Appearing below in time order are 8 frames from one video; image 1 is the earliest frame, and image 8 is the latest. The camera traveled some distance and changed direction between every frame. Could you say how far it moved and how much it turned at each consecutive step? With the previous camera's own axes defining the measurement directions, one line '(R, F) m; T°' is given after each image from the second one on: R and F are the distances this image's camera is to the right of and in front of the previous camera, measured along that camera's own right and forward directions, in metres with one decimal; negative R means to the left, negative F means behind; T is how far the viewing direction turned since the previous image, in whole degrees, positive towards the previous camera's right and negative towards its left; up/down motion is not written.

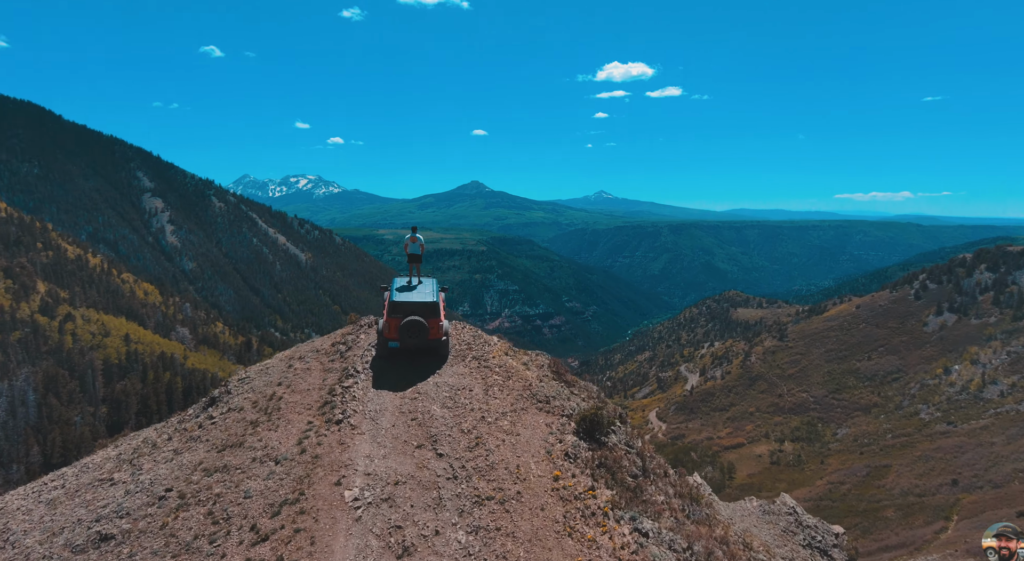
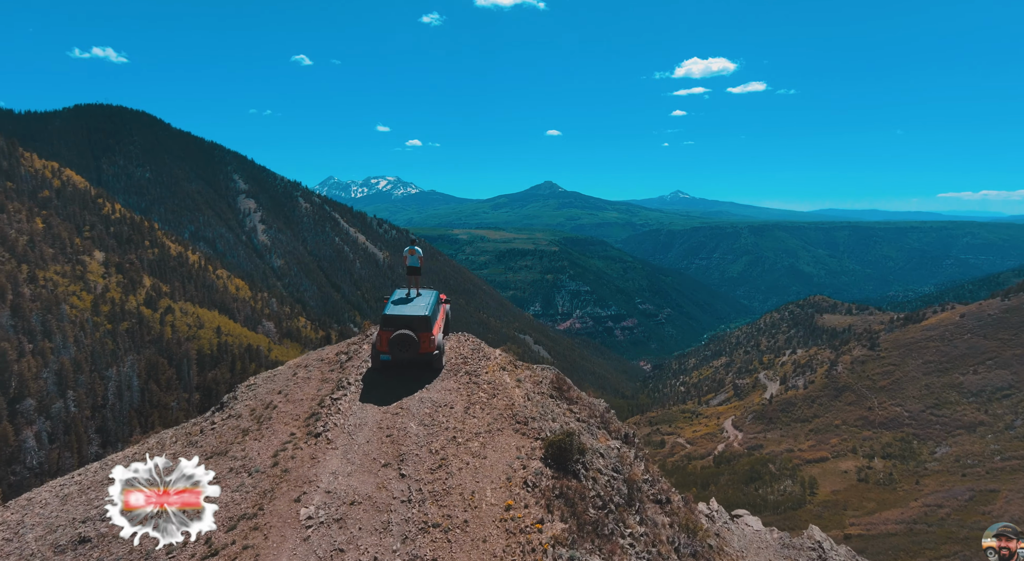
(+0.6, +0.1) m; -7°
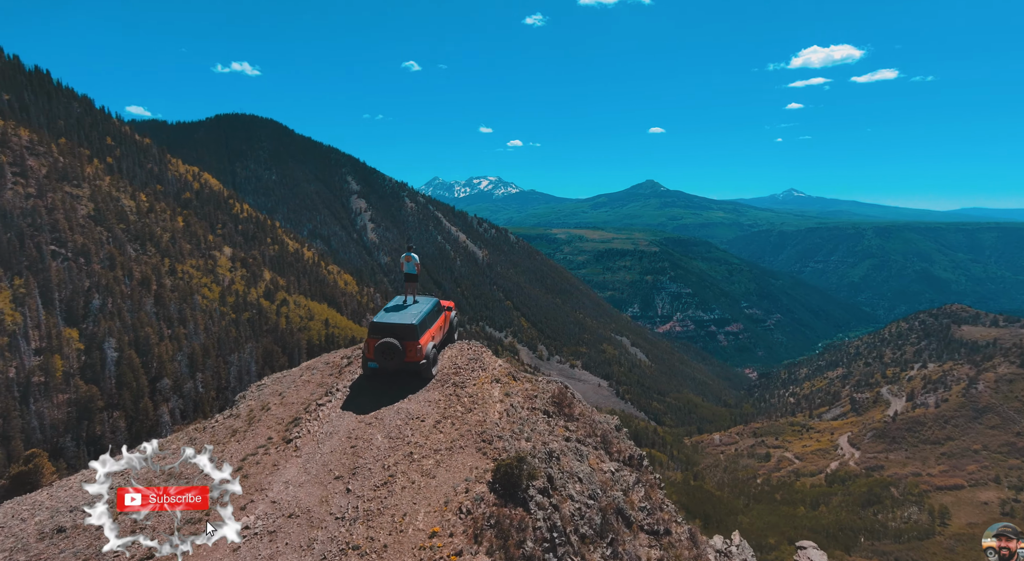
(+0.8, +0.2) m; -9°
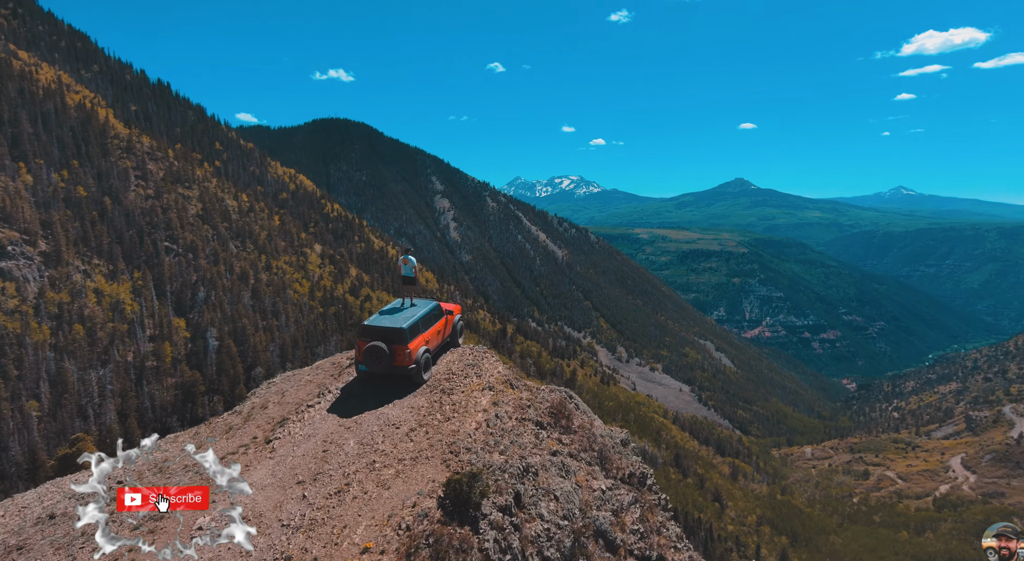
(+0.7, +0.2) m; -8°
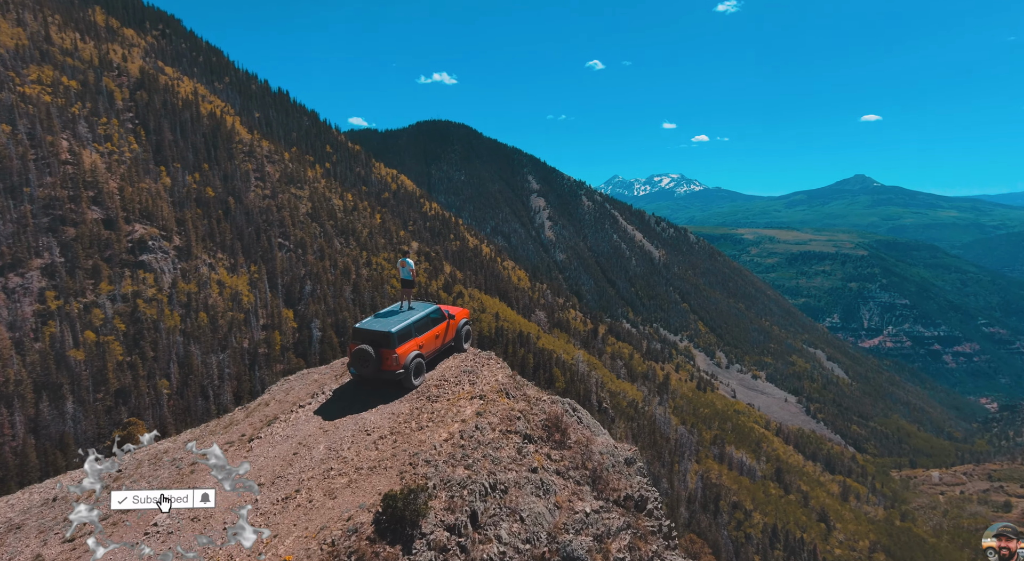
(+0.8, +0.3) m; -9°
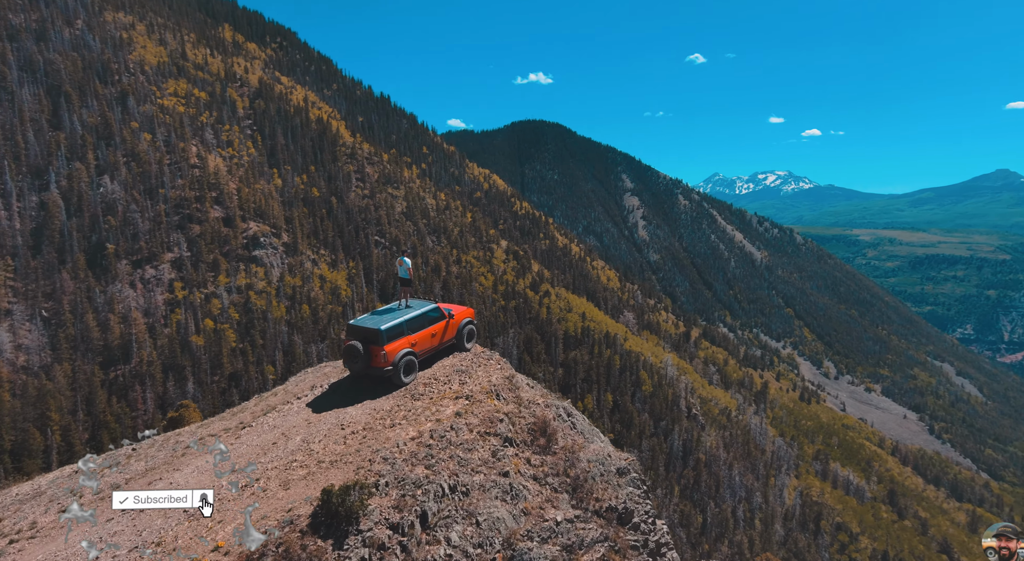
(+0.8, +0.1) m; -9°
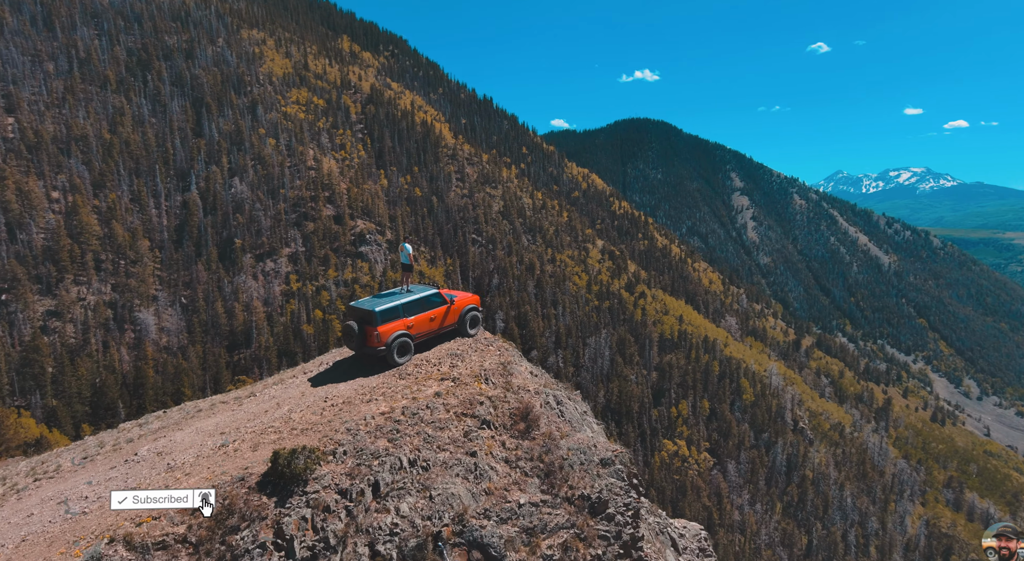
(+0.9, 0.0) m; -10°
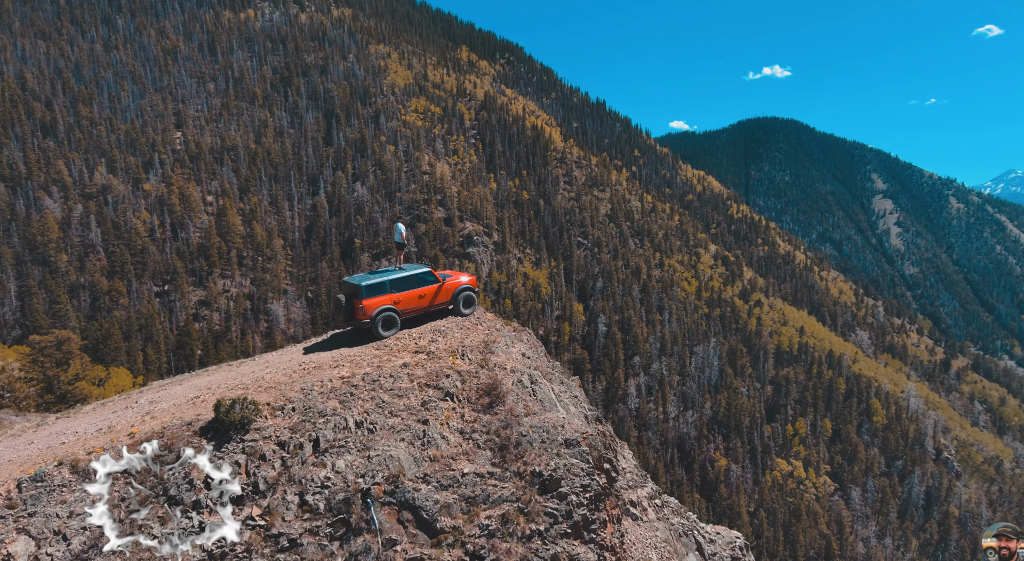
(+1.1, +0.1) m; -11°
